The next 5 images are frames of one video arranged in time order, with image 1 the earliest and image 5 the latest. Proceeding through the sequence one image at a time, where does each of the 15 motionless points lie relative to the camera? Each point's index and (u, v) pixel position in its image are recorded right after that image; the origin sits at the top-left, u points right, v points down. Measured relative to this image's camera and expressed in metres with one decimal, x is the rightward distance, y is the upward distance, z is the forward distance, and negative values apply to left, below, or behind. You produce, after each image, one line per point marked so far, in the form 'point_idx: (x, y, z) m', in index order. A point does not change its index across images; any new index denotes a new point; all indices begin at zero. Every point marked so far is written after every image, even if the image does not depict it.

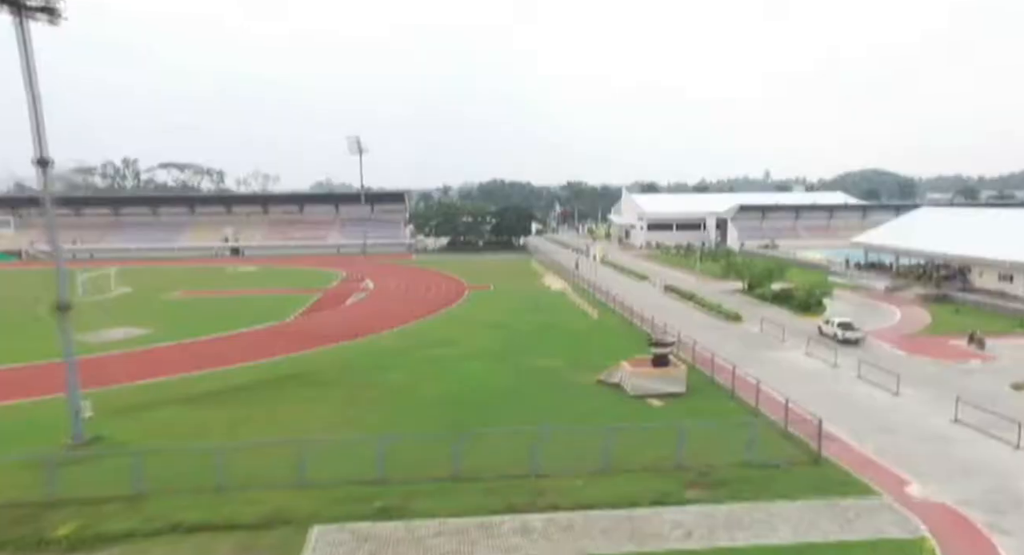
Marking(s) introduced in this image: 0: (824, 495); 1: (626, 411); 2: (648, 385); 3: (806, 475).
0: (+6.9, -4.8, +12.8) m
1: (+3.5, -4.0, +17.8) m
2: (+4.2, -3.7, +19.0) m
3: (+7.0, -4.6, +13.7) m
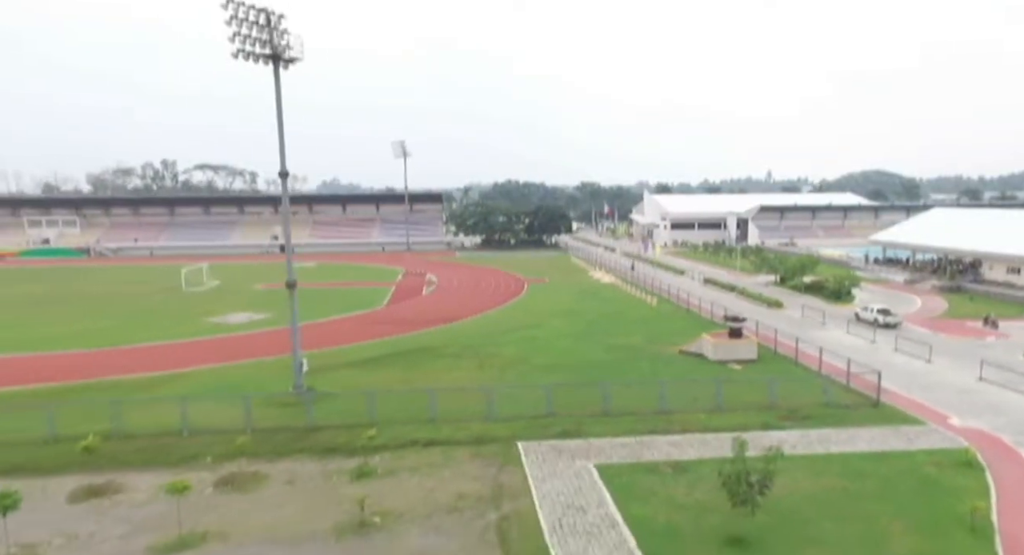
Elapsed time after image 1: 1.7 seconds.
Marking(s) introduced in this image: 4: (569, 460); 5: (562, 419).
0: (+11.1, -4.3, +17.1) m
1: (+7.7, -3.5, +22.1) m
2: (+8.4, -3.2, +23.3) m
3: (+11.1, -4.1, +18.0) m
4: (+1.6, -4.7, +15.2) m
5: (+1.6, -4.3, +17.7) m
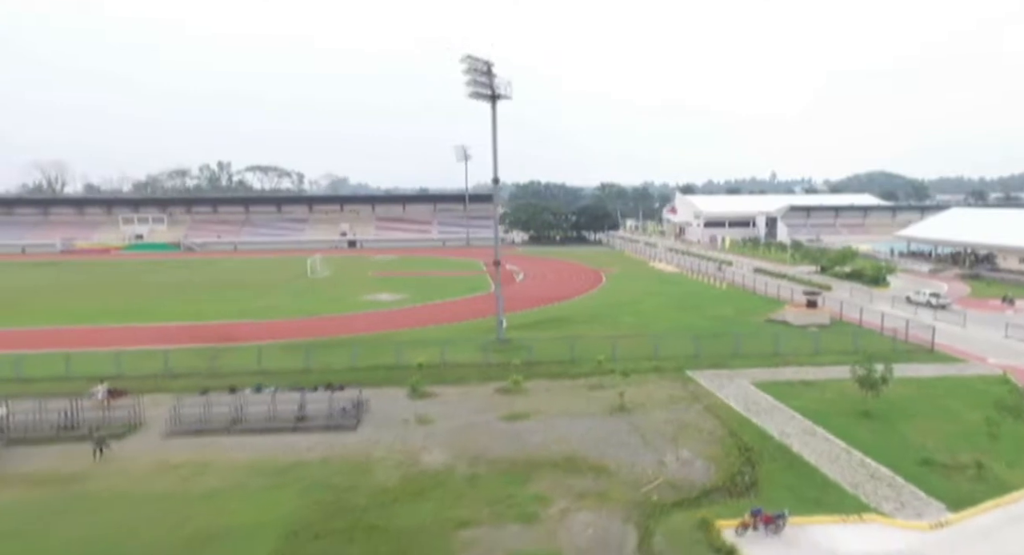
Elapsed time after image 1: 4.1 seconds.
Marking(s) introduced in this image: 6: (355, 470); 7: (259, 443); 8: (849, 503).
0: (+17.7, -3.4, +23.8) m
1: (+14.3, -2.6, +28.9) m
2: (+15.0, -2.3, +30.0) m
3: (+17.8, -3.3, +24.7) m
4: (+8.2, -3.8, +21.9) m
5: (+8.2, -3.4, +24.4) m
6: (-4.0, -4.9, +14.9) m
7: (-7.3, -4.6, +16.7) m
8: (+7.6, -5.1, +13.1) m
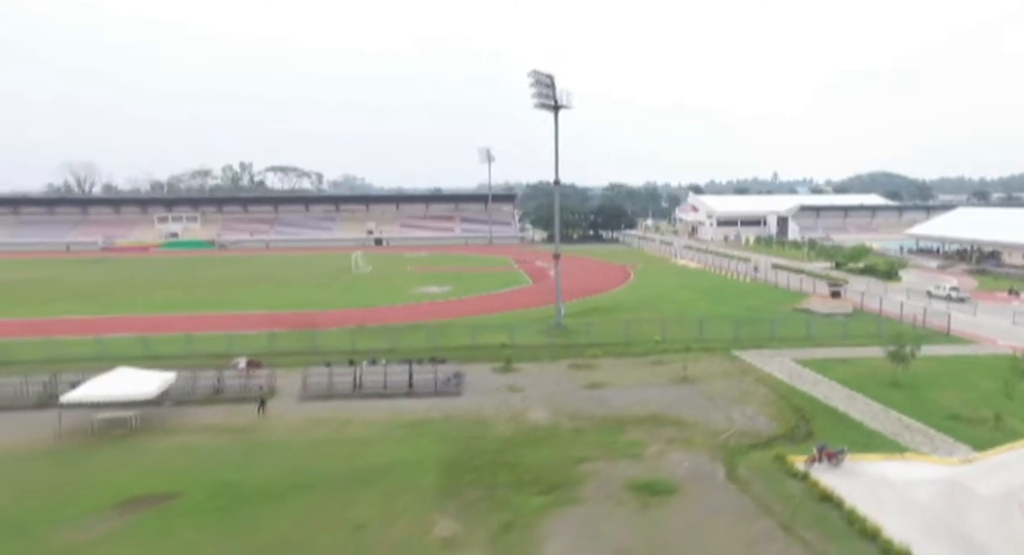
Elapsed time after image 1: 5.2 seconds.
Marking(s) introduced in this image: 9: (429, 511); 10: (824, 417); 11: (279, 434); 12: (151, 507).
0: (+20.6, -3.0, +26.7) m
1: (+17.2, -2.2, +31.8) m
2: (+17.9, -1.9, +32.9) m
3: (+20.7, -2.8, +27.6) m
4: (+11.1, -3.4, +24.8) m
5: (+11.1, -2.9, +27.3) m
6: (-1.1, -4.5, +17.8) m
7: (-4.4, -4.2, +19.6) m
8: (+10.5, -4.6, +16.0) m
9: (-1.9, -5.2, +12.9) m
10: (+9.8, -4.4, +18.2) m
11: (-6.9, -4.6, +17.1) m
12: (-8.2, -5.2, +13.2) m
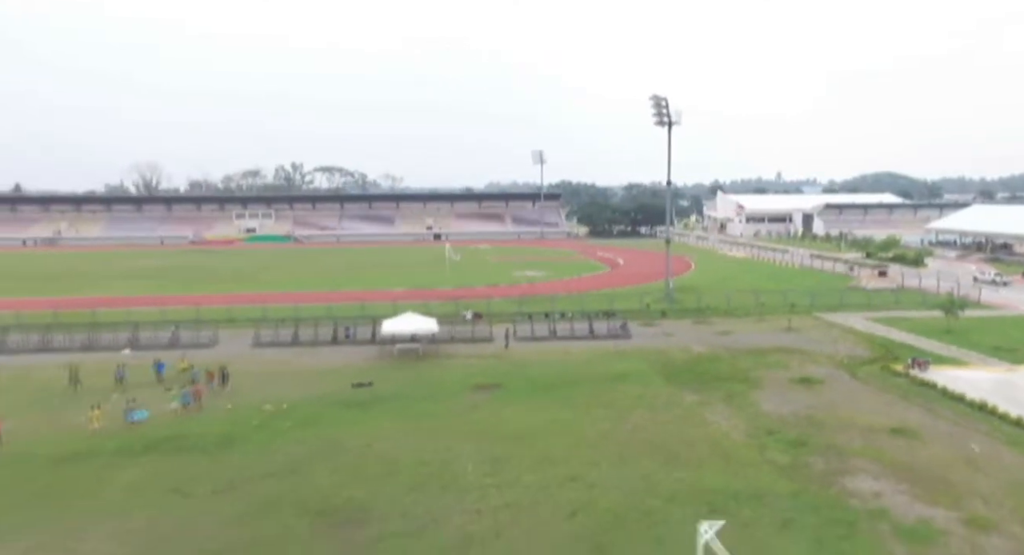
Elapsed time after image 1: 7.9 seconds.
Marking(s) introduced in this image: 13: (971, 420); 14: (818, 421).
0: (+28.0, -1.8, +34.1) m
1: (+24.6, -1.0, +39.1) m
2: (+25.3, -0.7, +40.2) m
3: (+28.1, -1.6, +35.0) m
4: (+18.5, -2.1, +32.1) m
5: (+18.5, -1.7, +34.6) m
6: (+6.3, -3.3, +25.2) m
7: (+3.0, -3.0, +26.9) m
8: (+17.9, -3.4, +23.4) m
9: (+5.6, -4.0, +20.3) m
10: (+17.2, -3.2, +25.5) m
11: (+0.5, -3.4, +24.4) m
12: (-0.8, -4.0, +20.5) m
13: (+13.7, -4.3, +17.4) m
14: (+9.2, -4.3, +17.5) m
